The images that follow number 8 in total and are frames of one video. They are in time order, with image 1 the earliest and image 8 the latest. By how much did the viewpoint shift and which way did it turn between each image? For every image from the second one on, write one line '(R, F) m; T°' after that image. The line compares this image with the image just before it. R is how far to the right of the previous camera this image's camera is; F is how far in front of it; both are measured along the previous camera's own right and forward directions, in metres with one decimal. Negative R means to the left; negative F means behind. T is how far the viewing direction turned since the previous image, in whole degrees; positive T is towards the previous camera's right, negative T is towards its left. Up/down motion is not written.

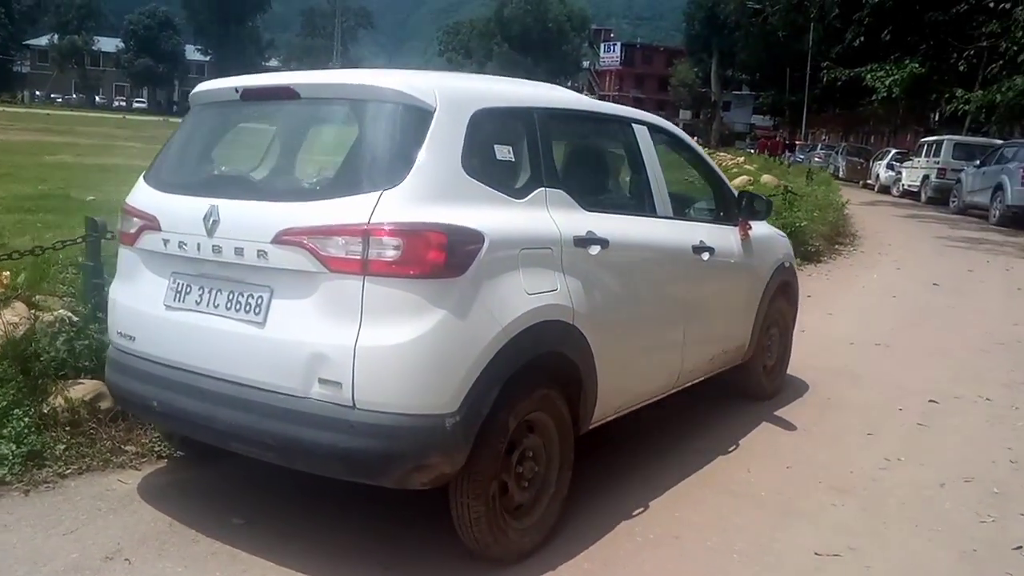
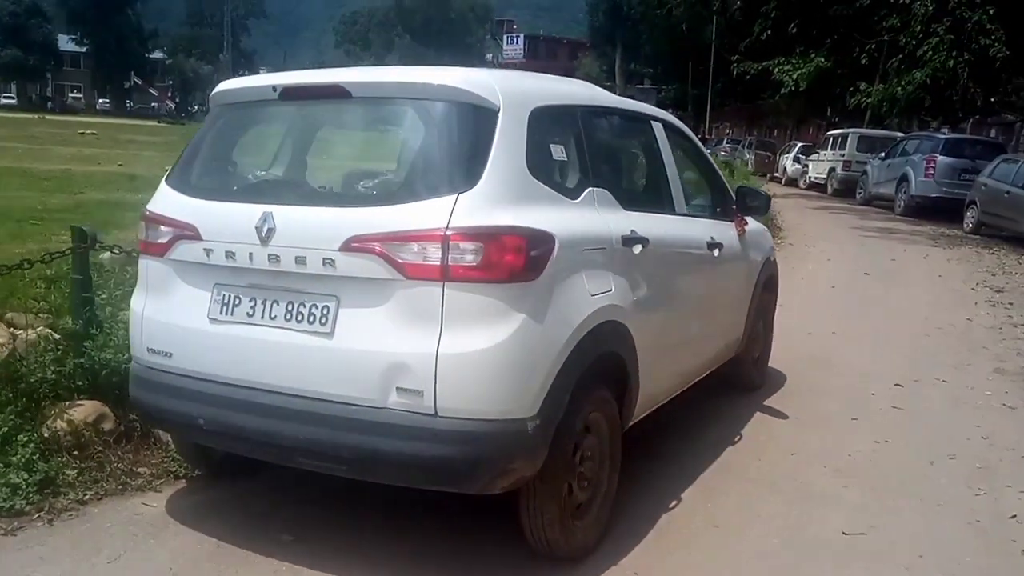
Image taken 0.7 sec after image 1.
(-0.6, +0.1) m; +5°
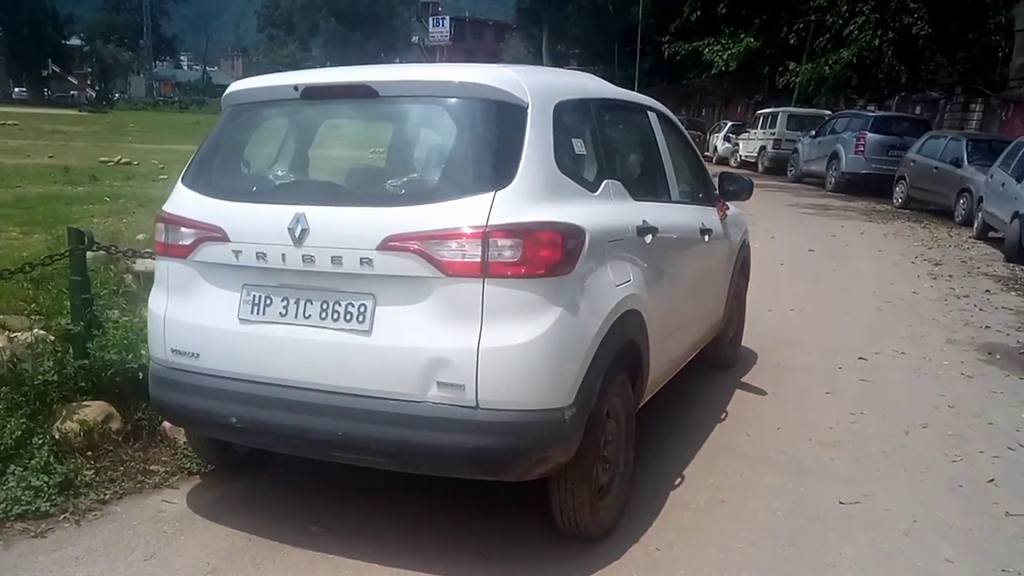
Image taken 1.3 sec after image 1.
(-0.4, -0.1) m; +4°
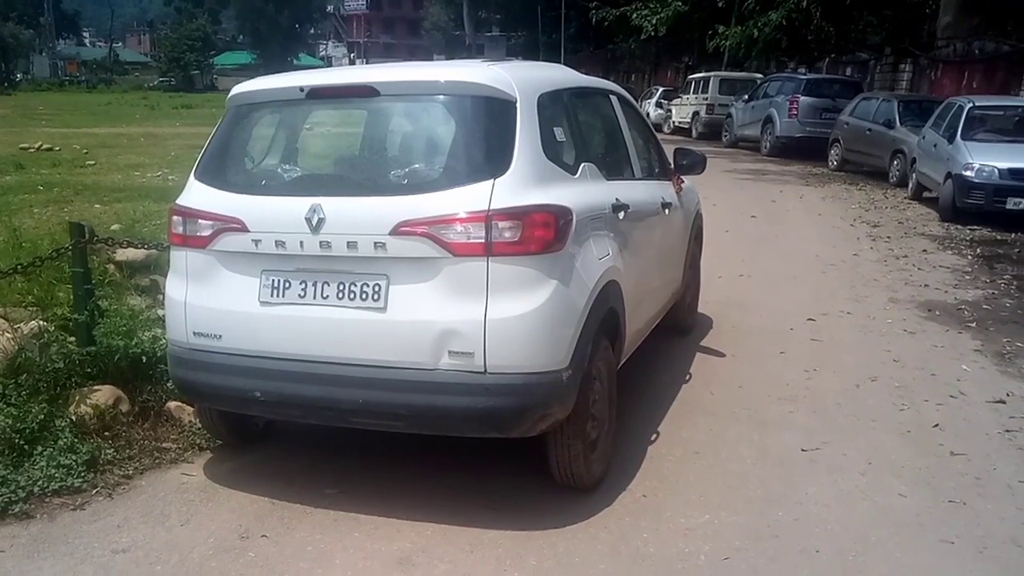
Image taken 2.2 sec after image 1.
(-0.2, -0.4) m; +4°
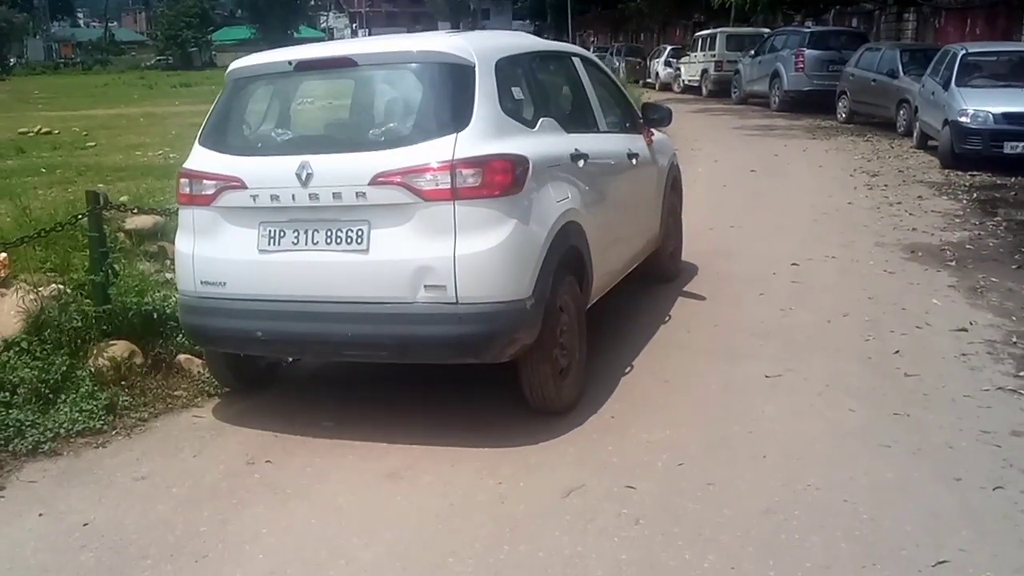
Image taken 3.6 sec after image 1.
(+0.2, -0.4) m; -1°
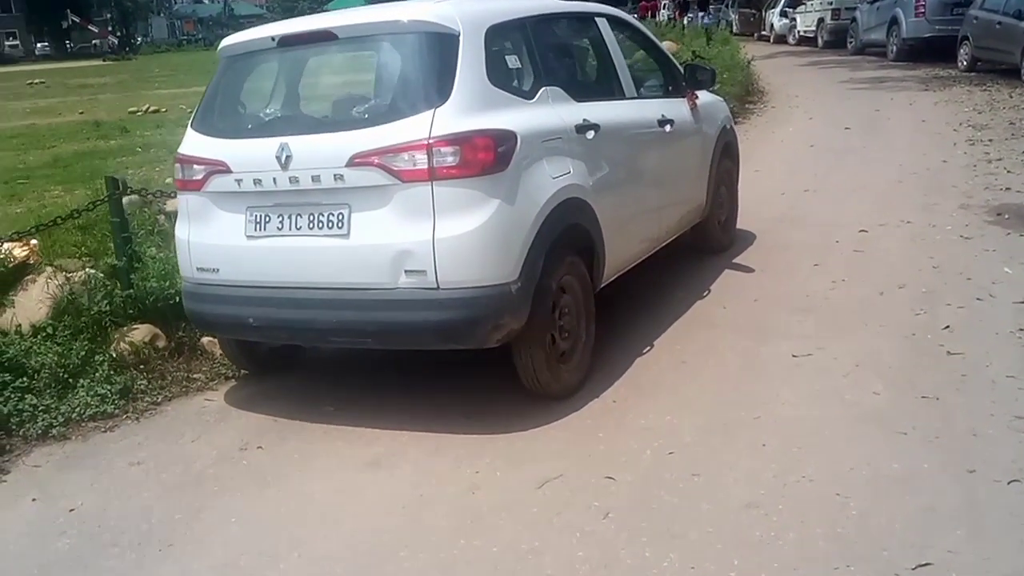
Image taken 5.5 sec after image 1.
(+0.6, +0.2) m; -6°
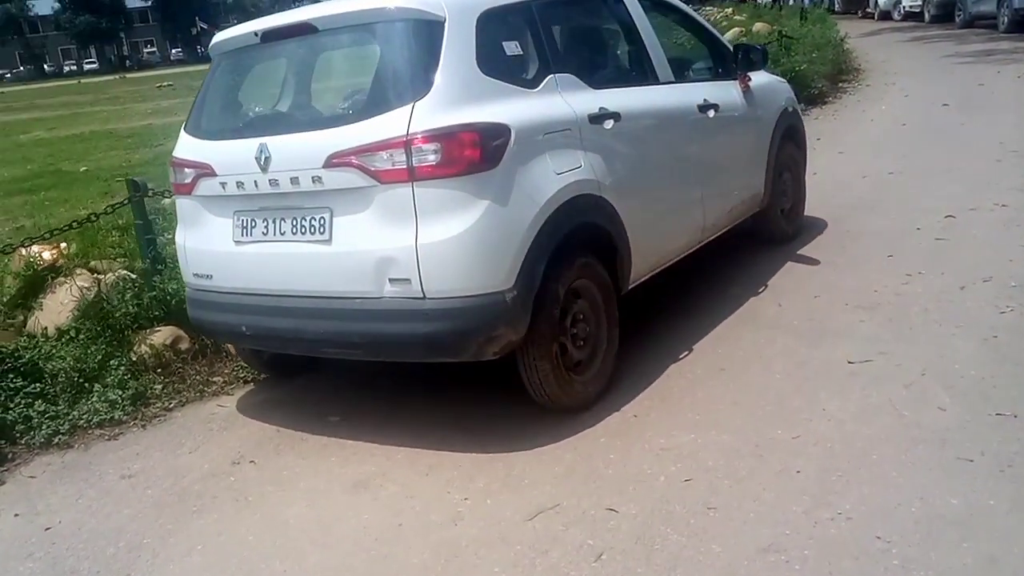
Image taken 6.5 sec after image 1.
(+0.4, +0.4) m; -6°
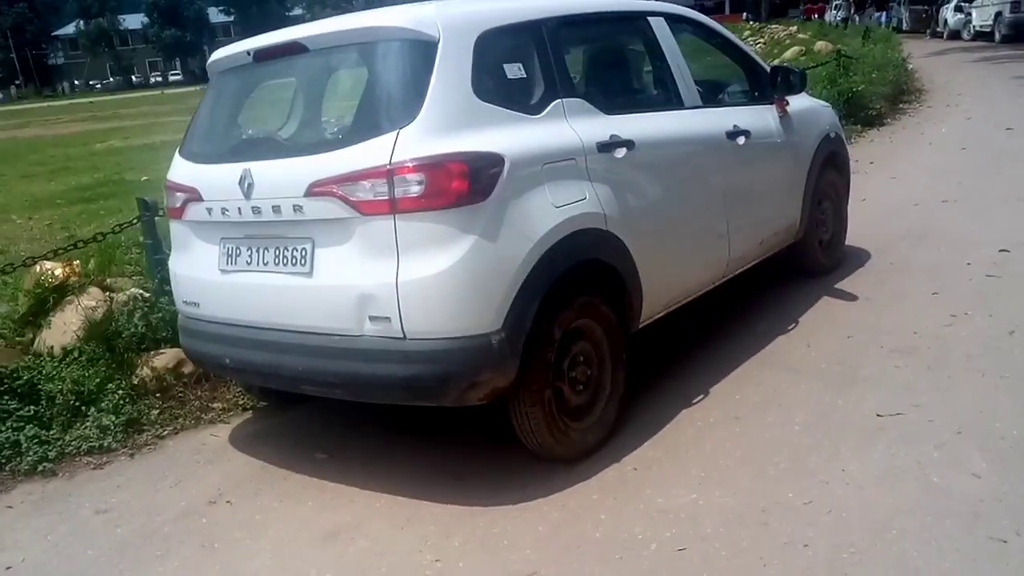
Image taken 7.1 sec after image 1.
(+0.3, +0.3) m; -3°
